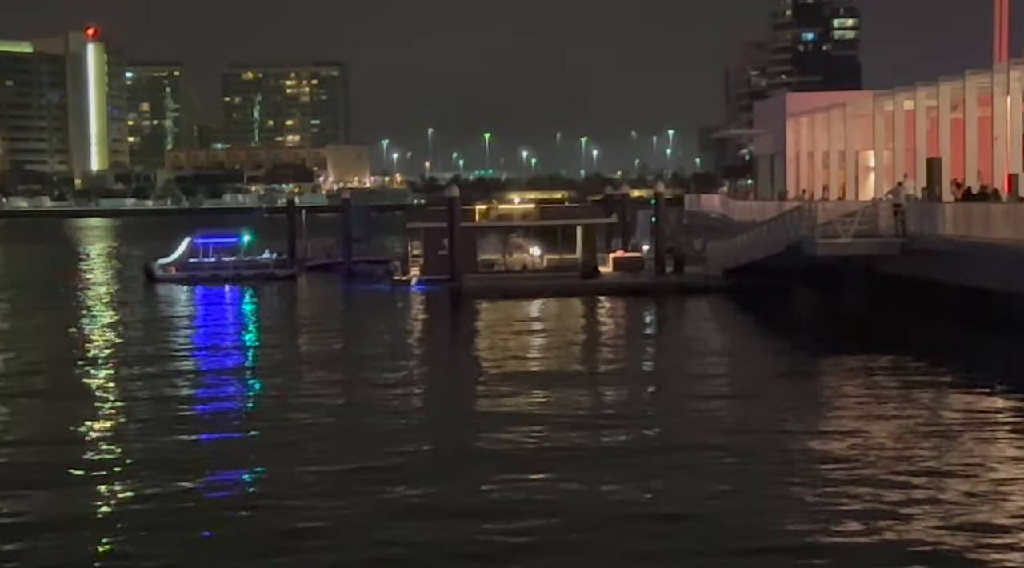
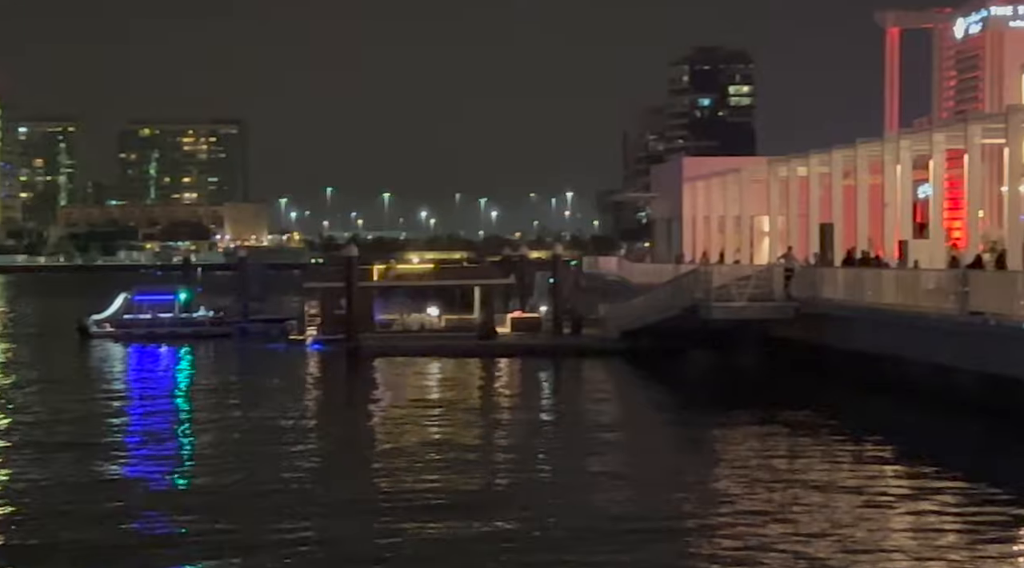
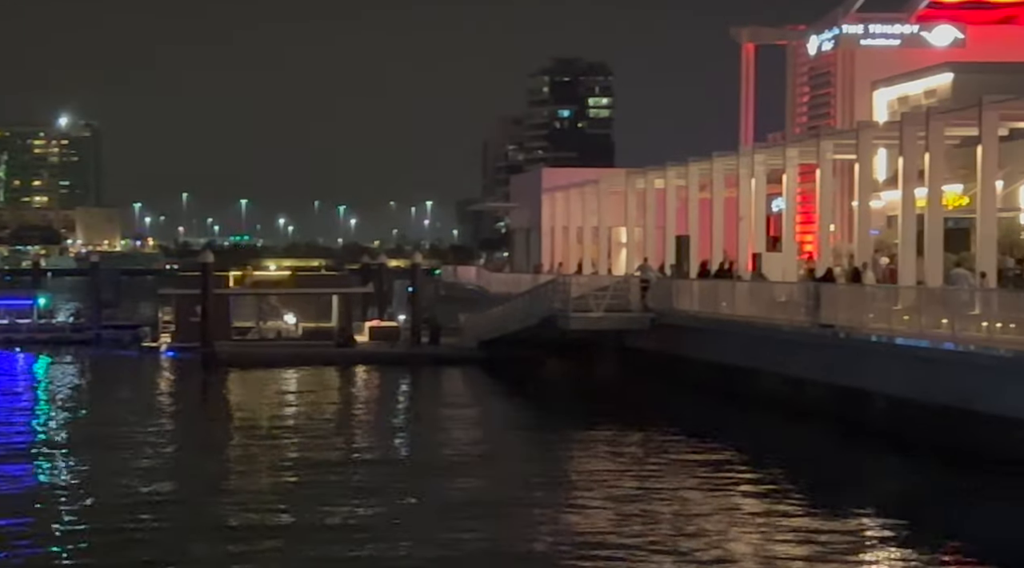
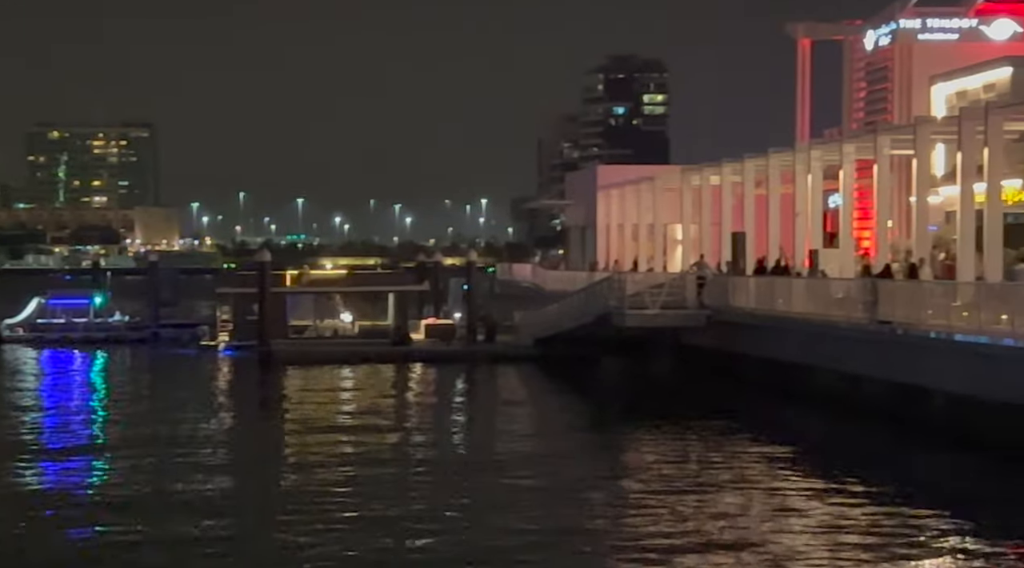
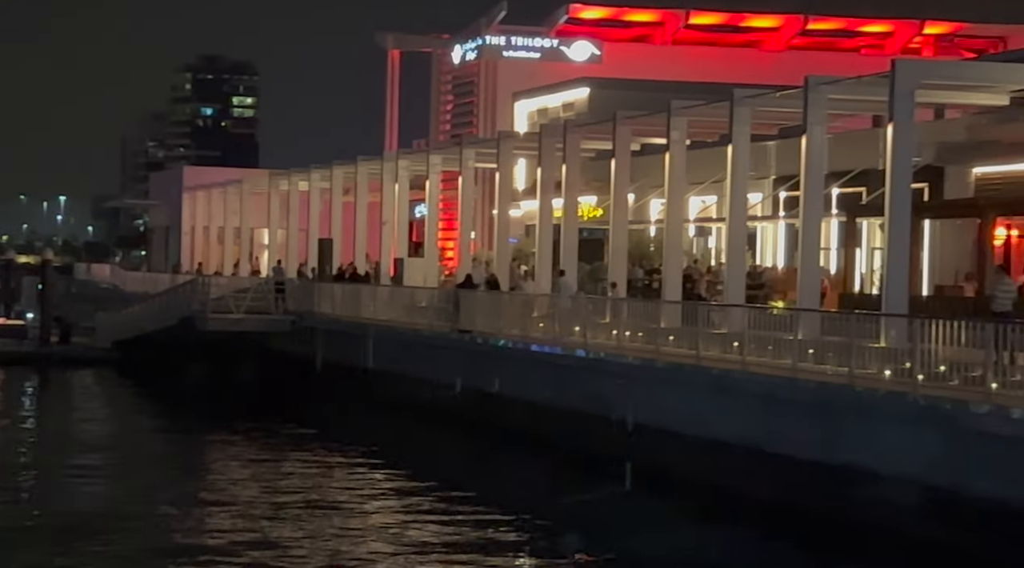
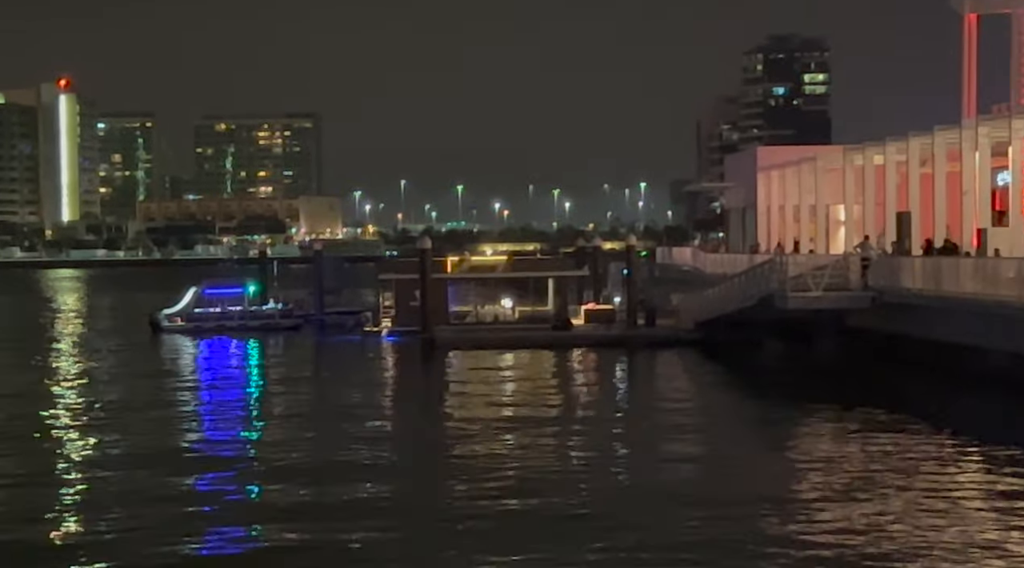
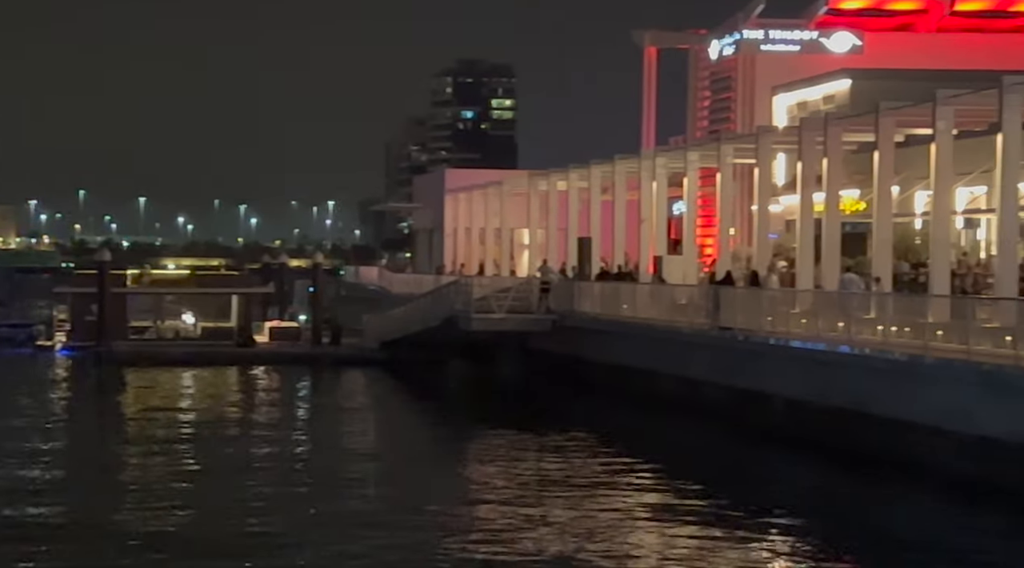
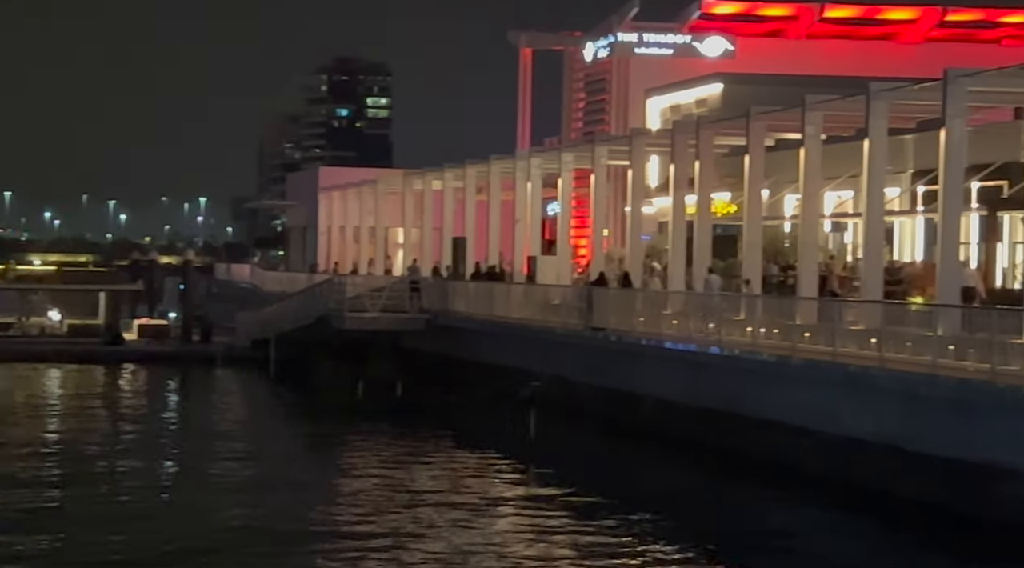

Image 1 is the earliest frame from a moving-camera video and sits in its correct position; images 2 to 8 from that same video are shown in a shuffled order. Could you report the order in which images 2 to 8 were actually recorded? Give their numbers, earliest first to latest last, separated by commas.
6, 2, 4, 3, 7, 8, 5
